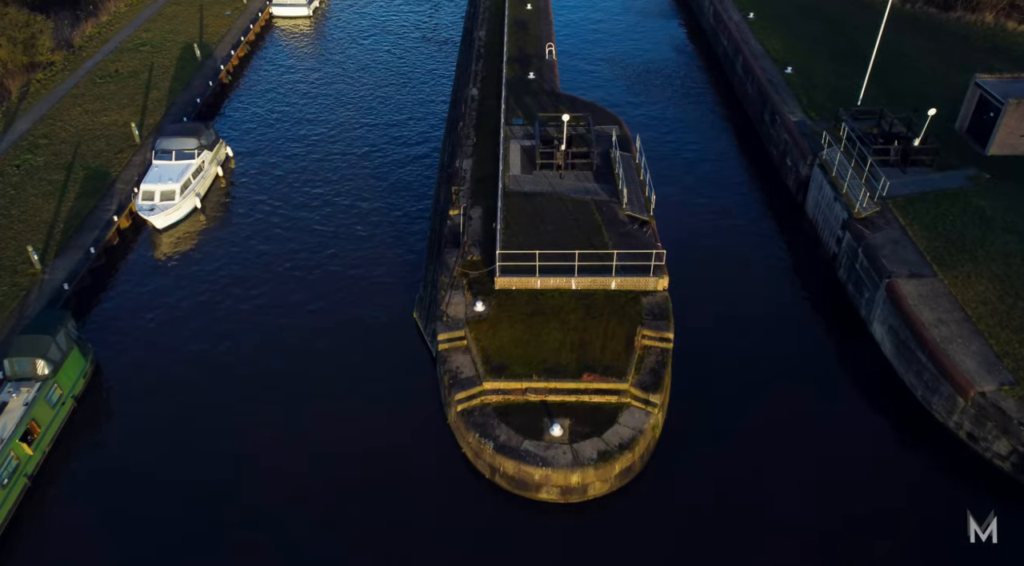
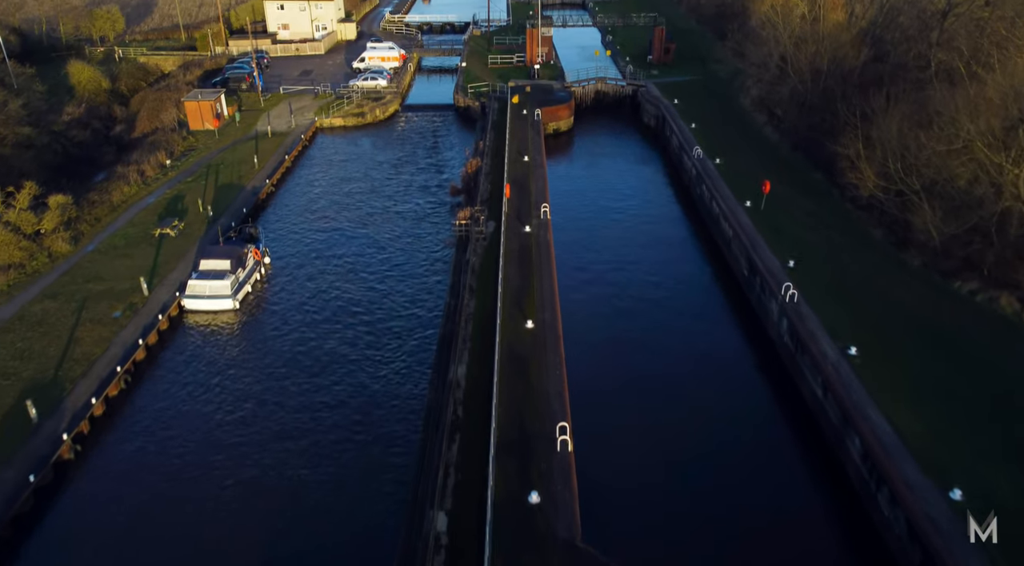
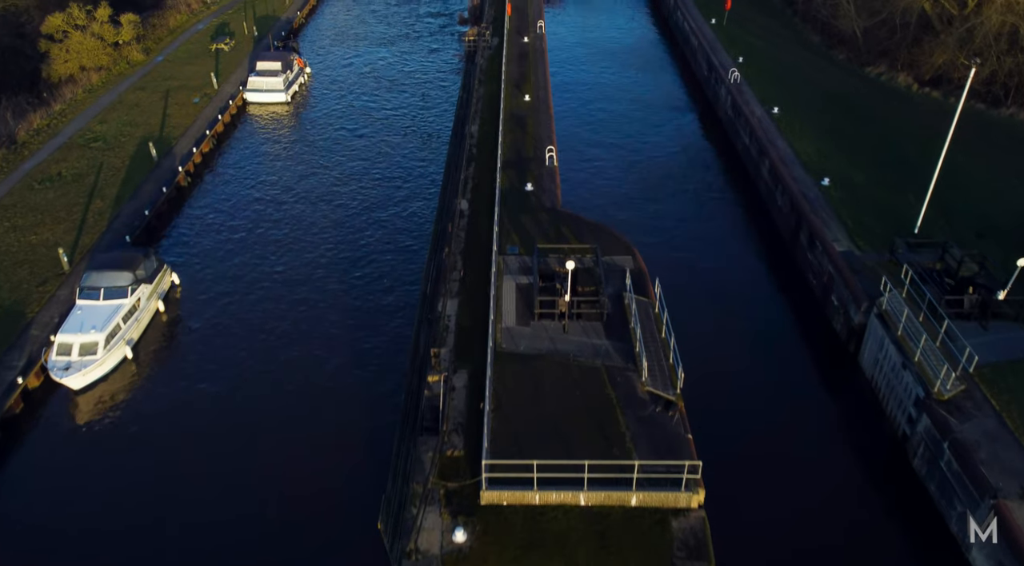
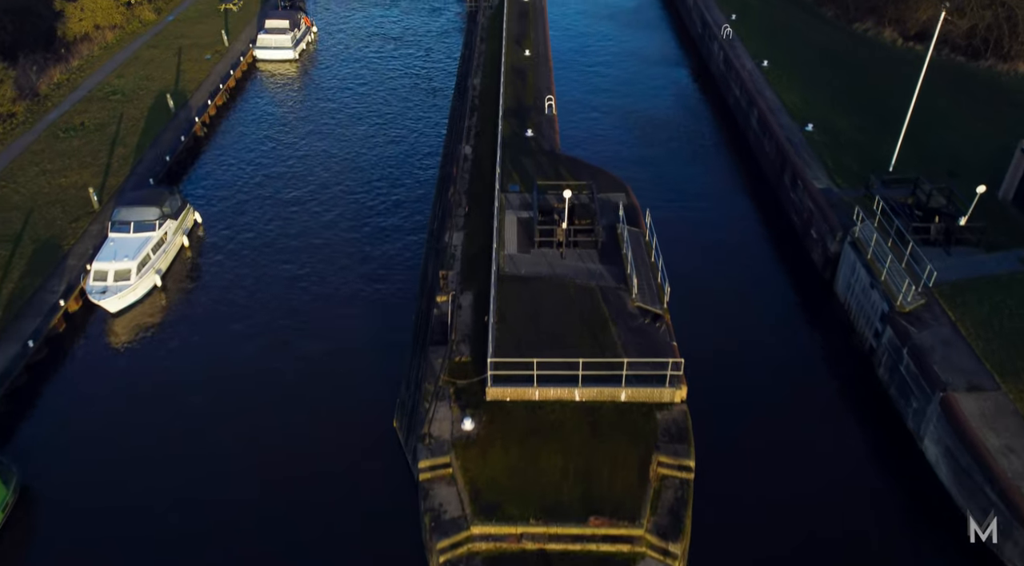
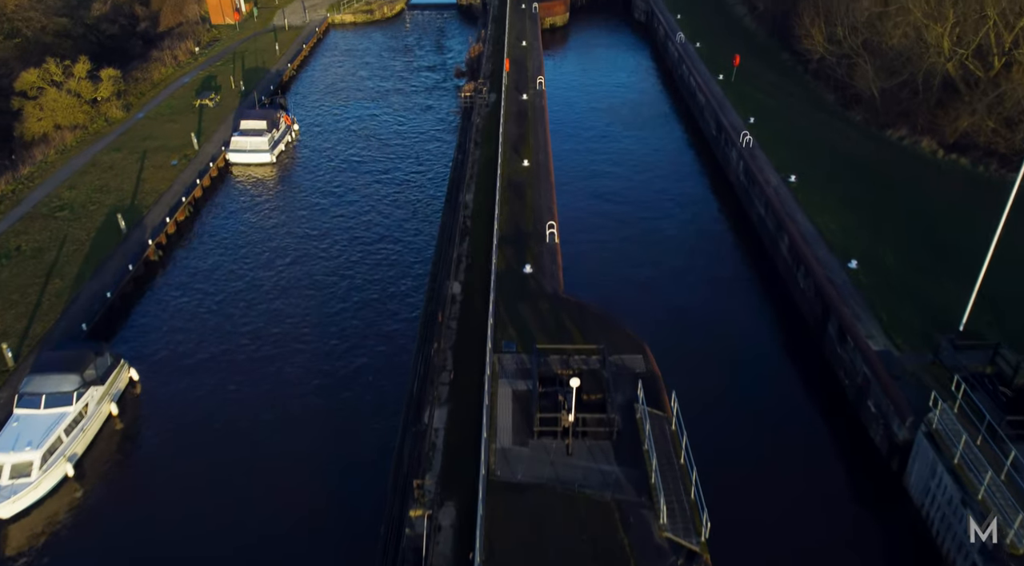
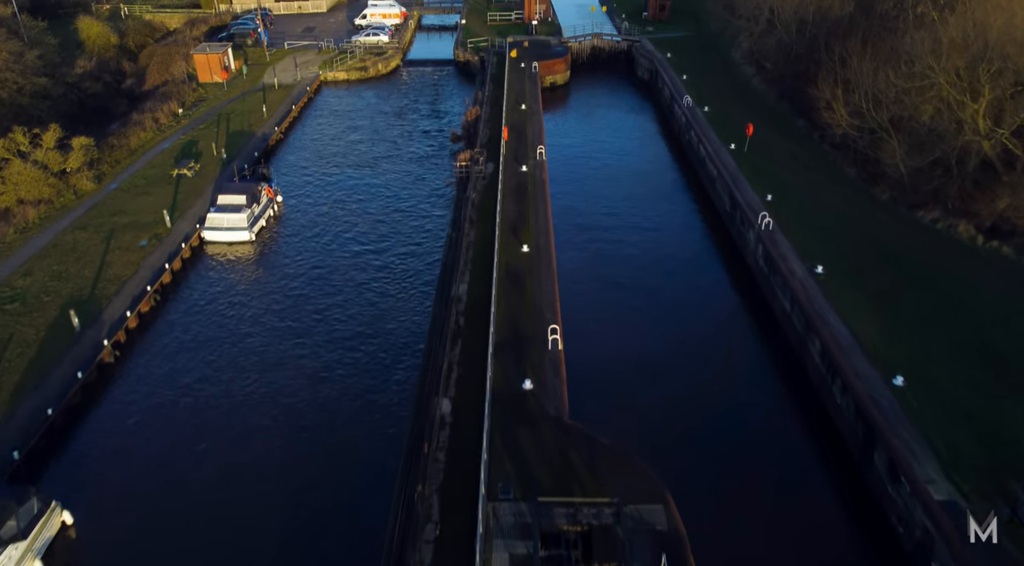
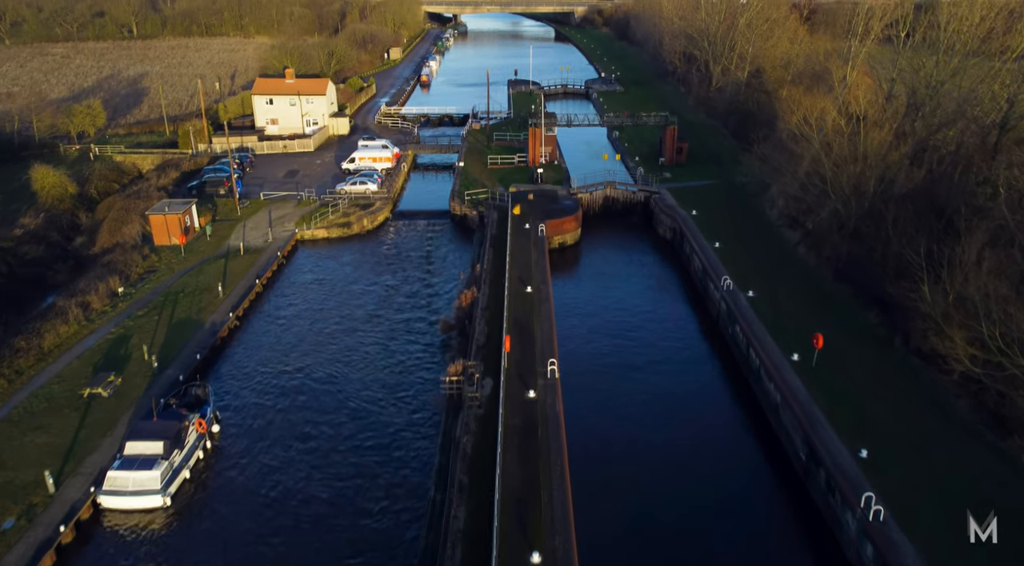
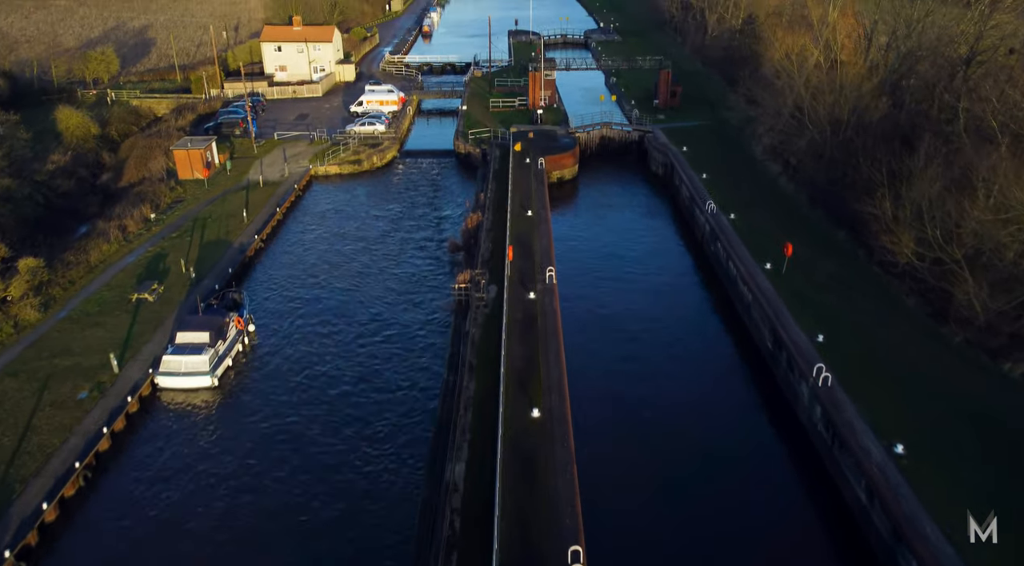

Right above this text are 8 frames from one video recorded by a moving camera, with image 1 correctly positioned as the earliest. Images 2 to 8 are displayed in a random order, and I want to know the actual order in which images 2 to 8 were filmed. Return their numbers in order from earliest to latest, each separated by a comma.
4, 3, 5, 6, 2, 8, 7
